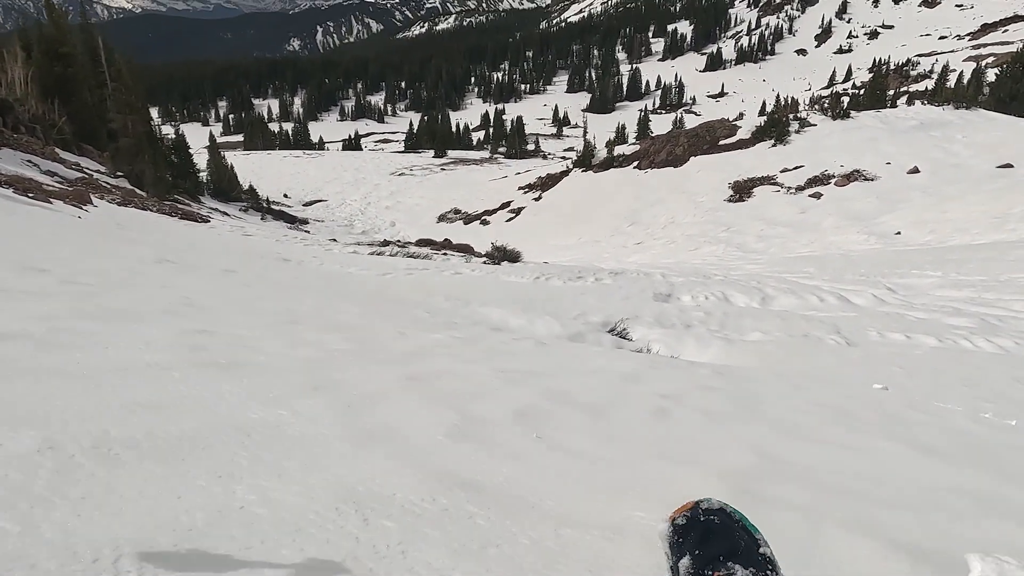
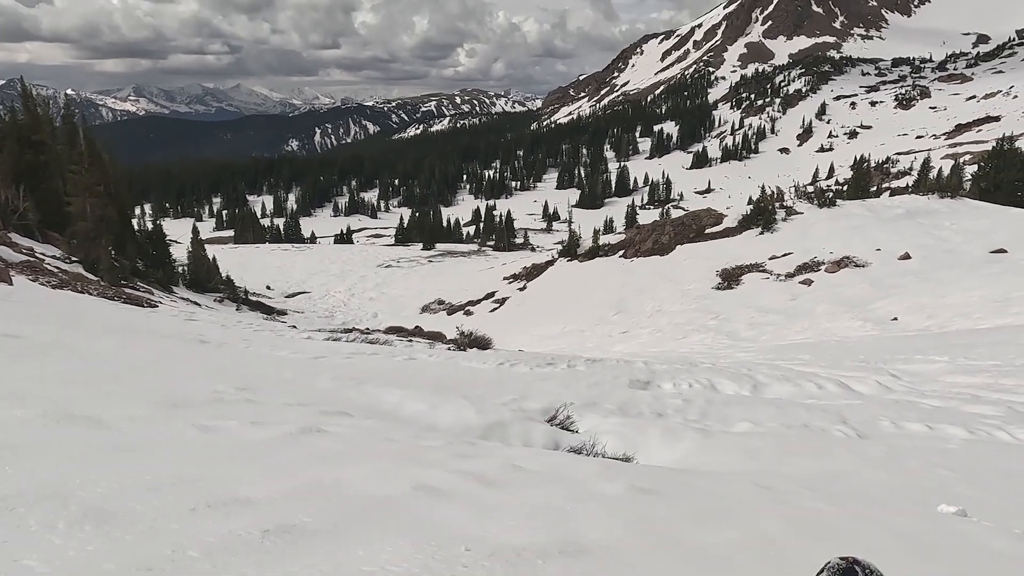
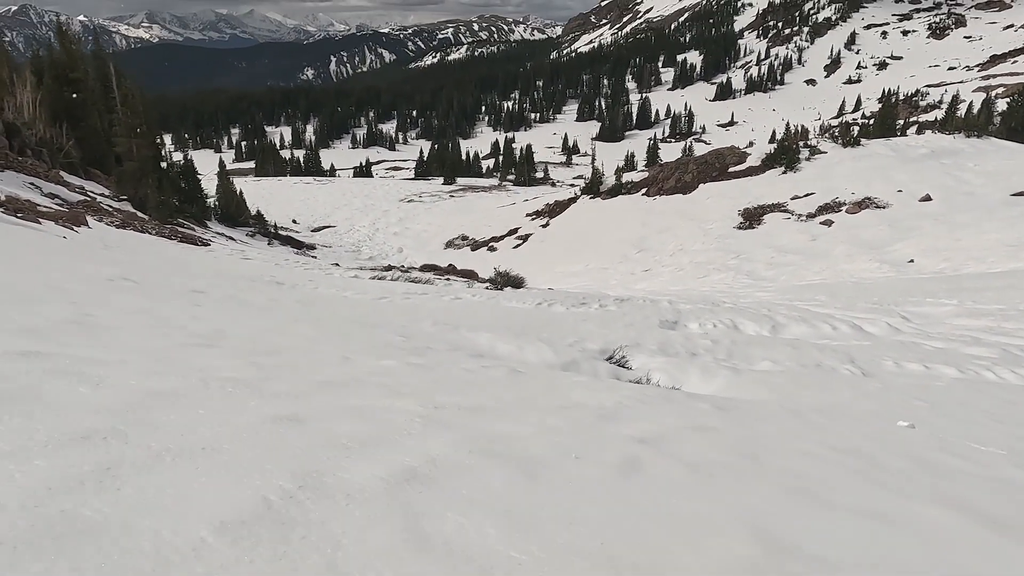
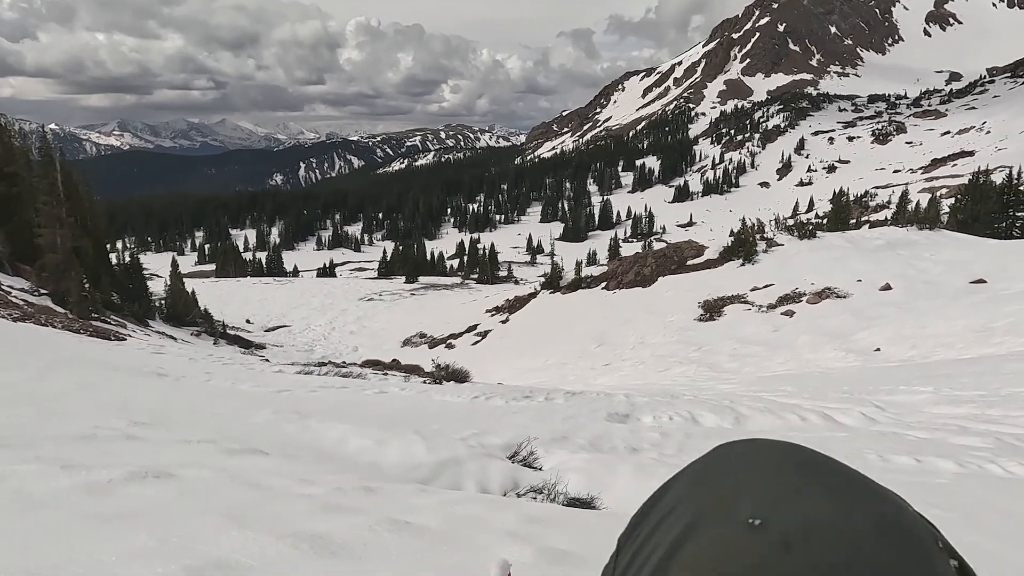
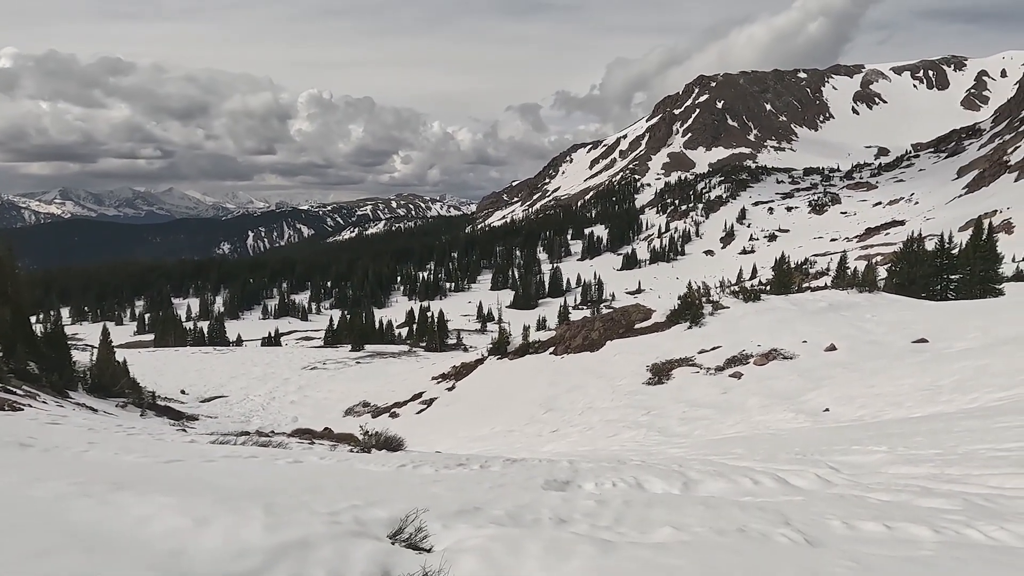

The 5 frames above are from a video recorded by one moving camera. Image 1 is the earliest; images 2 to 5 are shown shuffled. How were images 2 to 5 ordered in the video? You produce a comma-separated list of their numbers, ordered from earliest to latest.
3, 2, 4, 5
